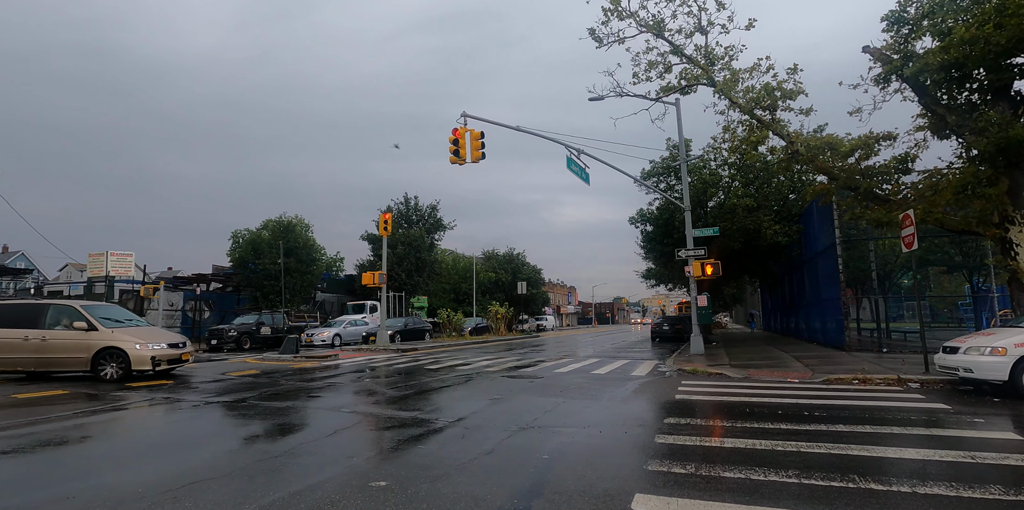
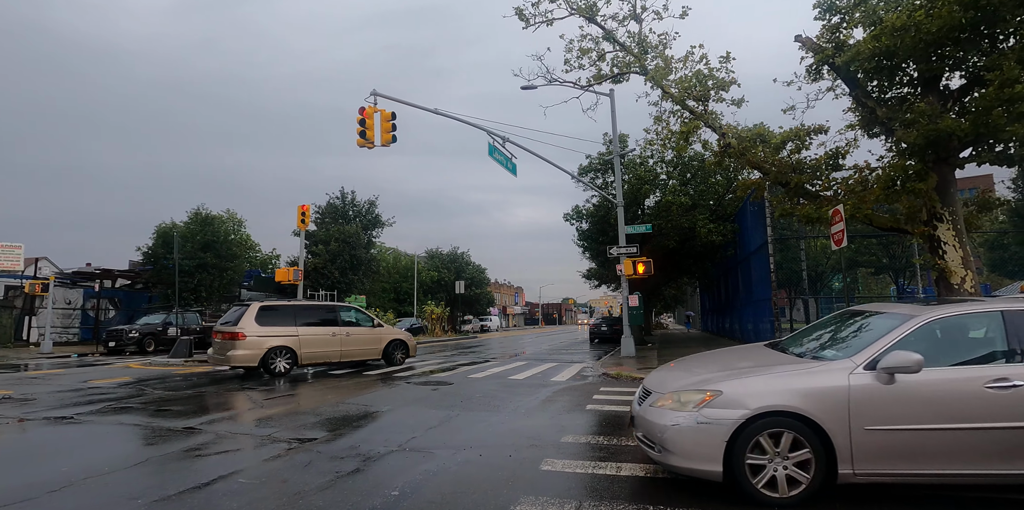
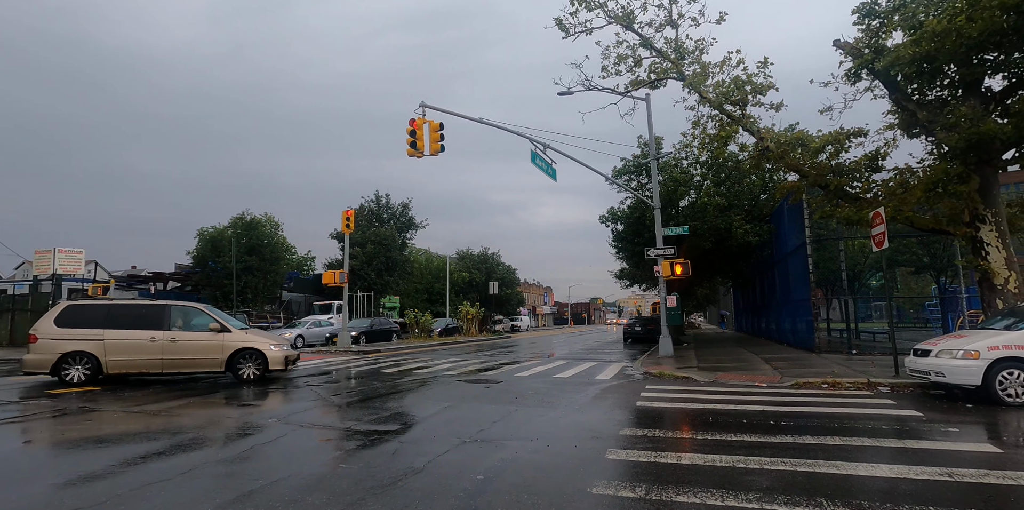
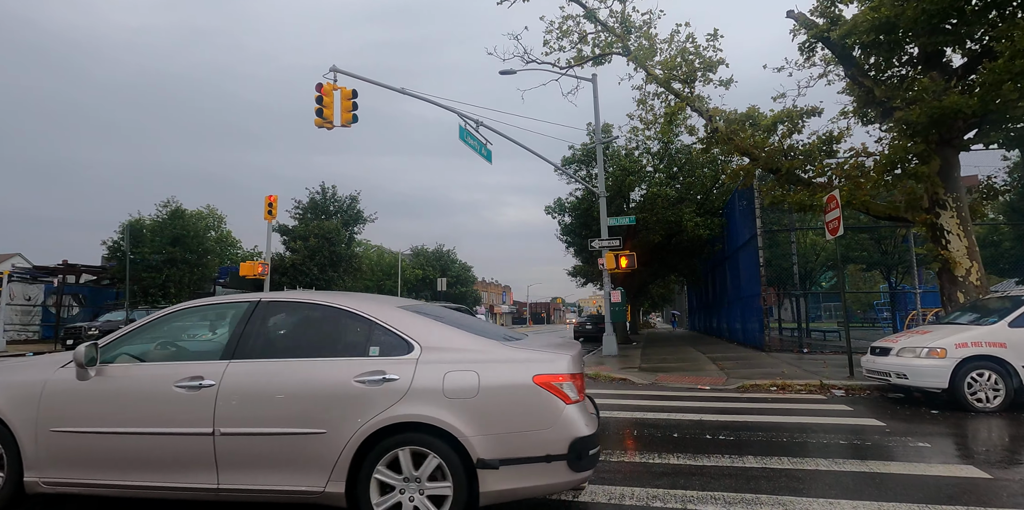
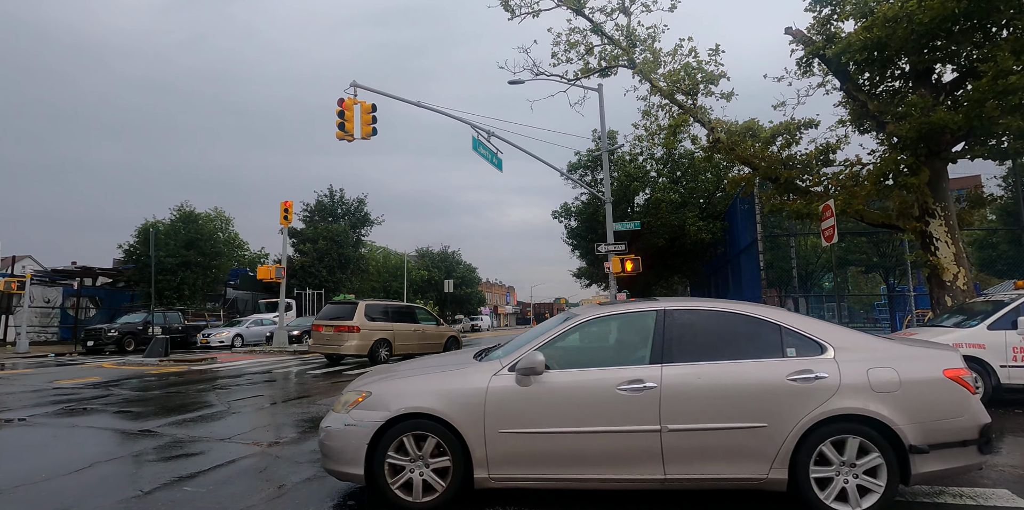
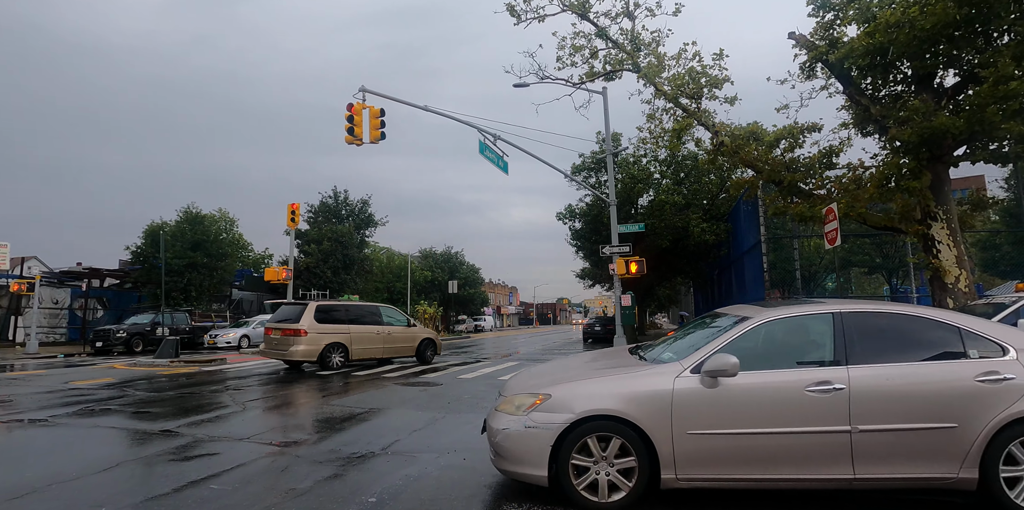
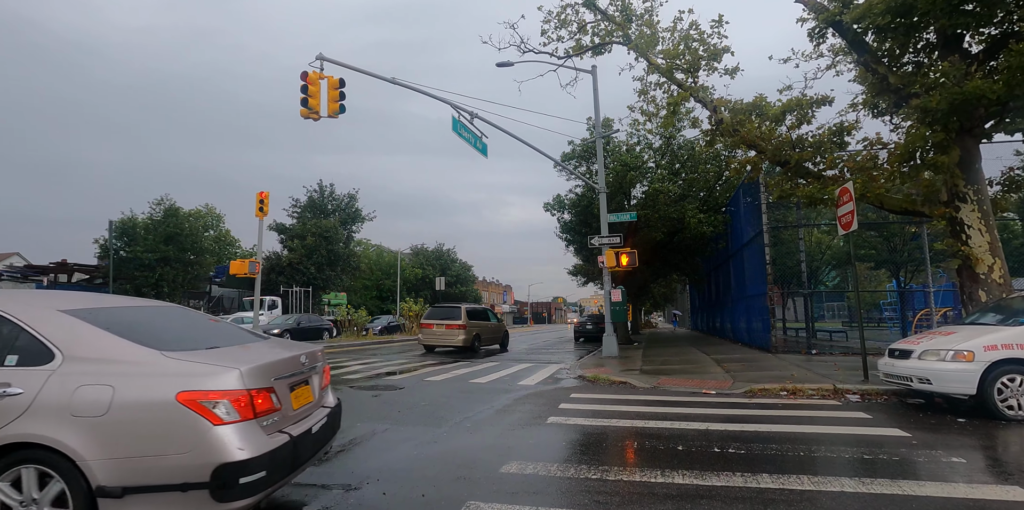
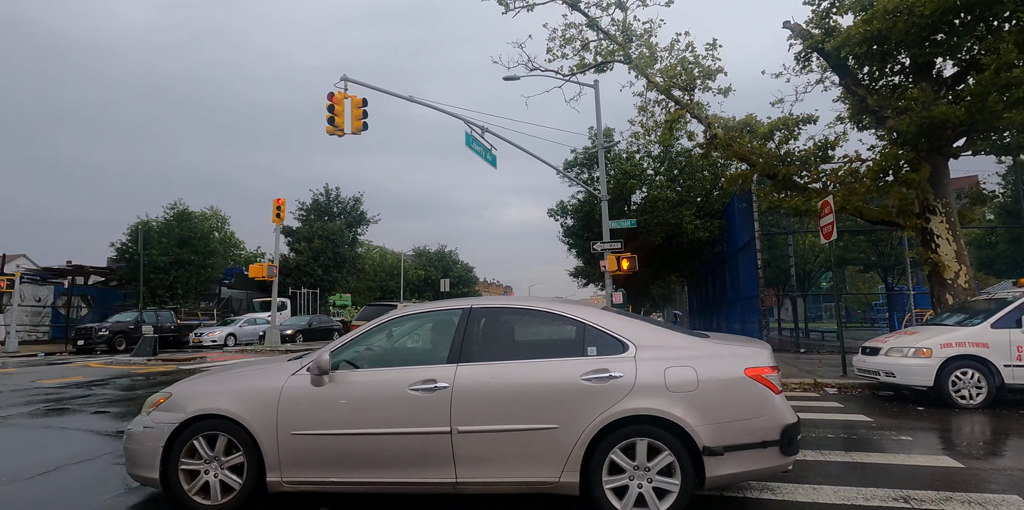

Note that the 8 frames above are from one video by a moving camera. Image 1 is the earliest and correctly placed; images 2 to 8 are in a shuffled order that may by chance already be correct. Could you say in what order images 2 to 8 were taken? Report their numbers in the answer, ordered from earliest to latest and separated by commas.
3, 2, 6, 5, 8, 4, 7
